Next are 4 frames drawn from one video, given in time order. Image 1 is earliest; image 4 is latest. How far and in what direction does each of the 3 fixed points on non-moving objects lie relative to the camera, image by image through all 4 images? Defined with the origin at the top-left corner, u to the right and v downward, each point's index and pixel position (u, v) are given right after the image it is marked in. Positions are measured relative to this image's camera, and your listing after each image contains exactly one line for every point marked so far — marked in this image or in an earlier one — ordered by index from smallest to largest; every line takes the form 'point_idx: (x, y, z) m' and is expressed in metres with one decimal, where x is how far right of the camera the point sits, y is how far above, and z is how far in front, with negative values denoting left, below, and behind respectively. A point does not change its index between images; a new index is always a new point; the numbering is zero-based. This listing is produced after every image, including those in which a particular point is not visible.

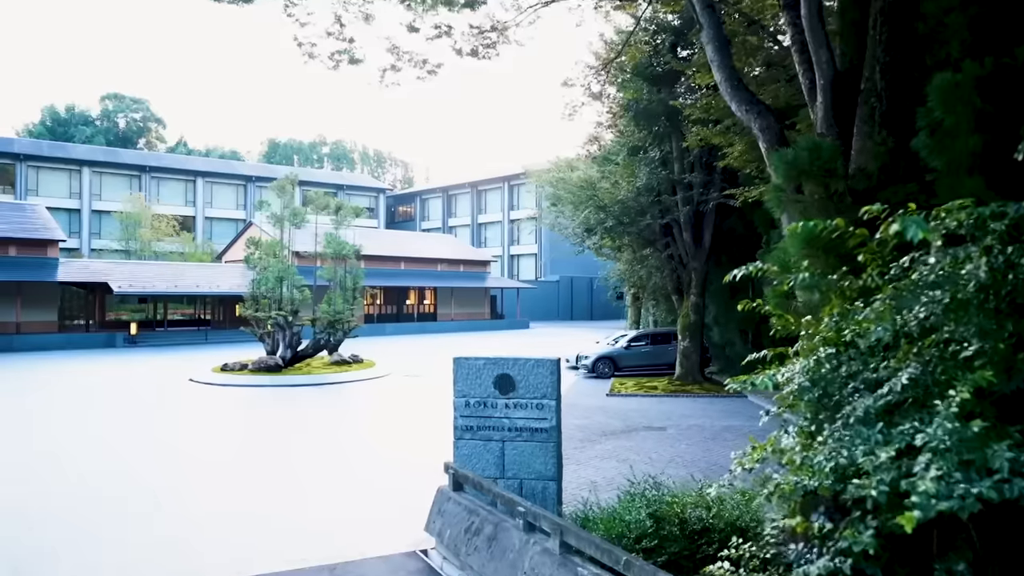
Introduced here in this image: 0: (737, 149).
0: (+3.8, +2.3, +12.1) m
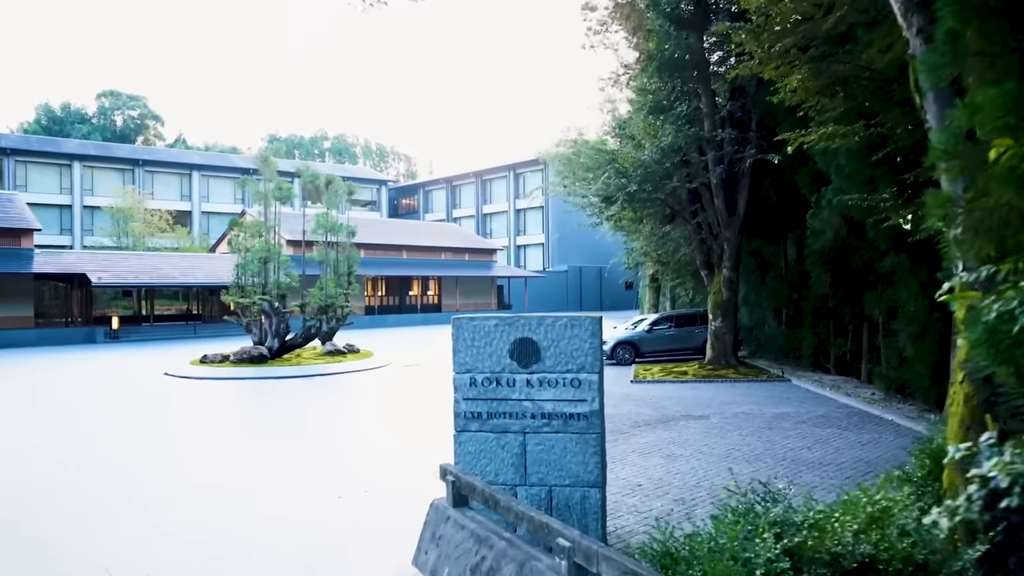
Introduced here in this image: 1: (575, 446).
0: (+3.9, +2.9, +10.0) m
1: (+0.4, -1.1, +5.0) m
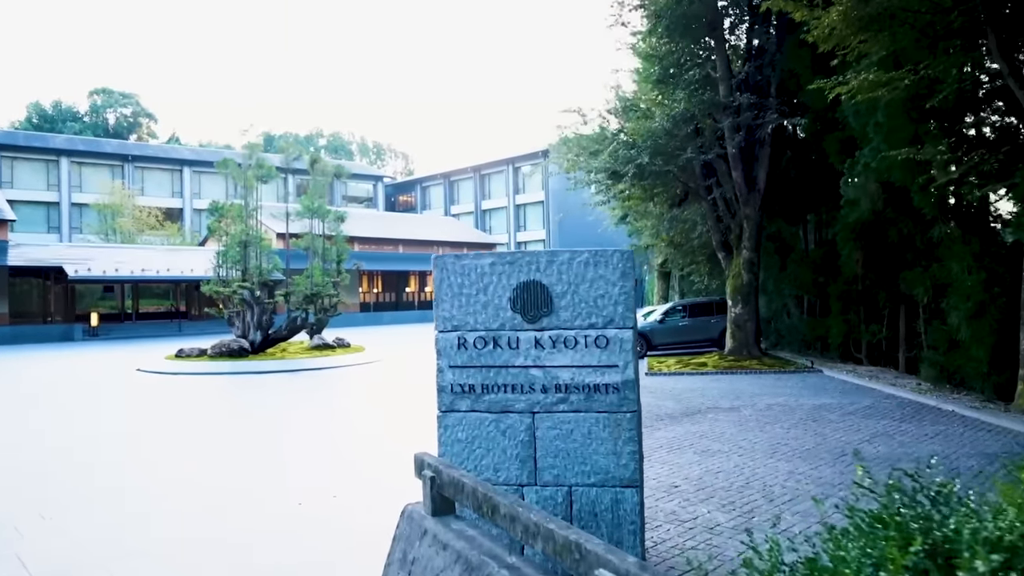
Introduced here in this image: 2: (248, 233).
0: (+3.9, +3.3, +8.7) m
1: (+0.5, -0.7, +3.6) m
2: (-6.8, +1.4, +18.9) m
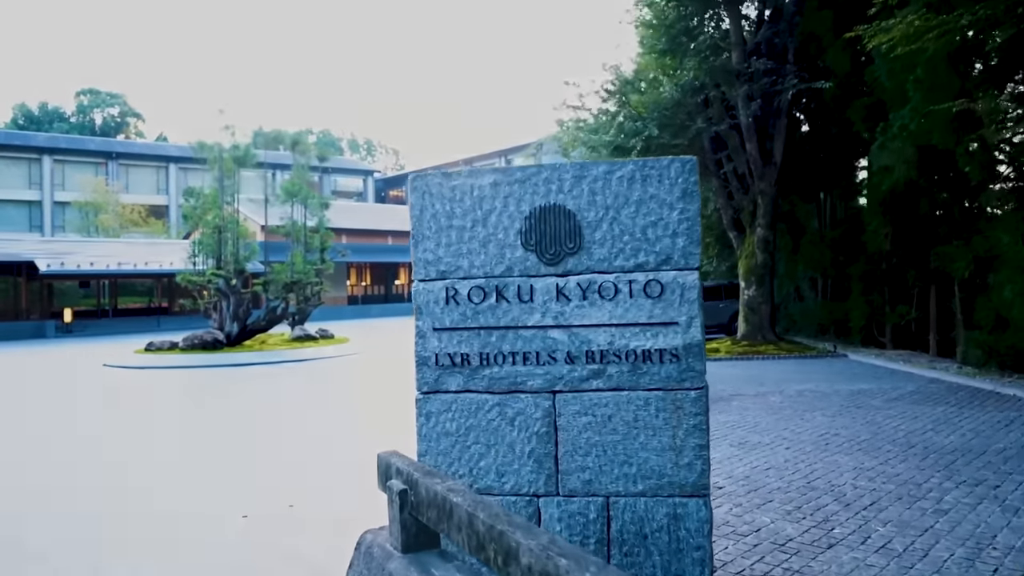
0: (+3.8, +3.6, +7.7) m
1: (+0.5, -0.4, +2.5) m
2: (-6.9, +1.6, +17.7) m
